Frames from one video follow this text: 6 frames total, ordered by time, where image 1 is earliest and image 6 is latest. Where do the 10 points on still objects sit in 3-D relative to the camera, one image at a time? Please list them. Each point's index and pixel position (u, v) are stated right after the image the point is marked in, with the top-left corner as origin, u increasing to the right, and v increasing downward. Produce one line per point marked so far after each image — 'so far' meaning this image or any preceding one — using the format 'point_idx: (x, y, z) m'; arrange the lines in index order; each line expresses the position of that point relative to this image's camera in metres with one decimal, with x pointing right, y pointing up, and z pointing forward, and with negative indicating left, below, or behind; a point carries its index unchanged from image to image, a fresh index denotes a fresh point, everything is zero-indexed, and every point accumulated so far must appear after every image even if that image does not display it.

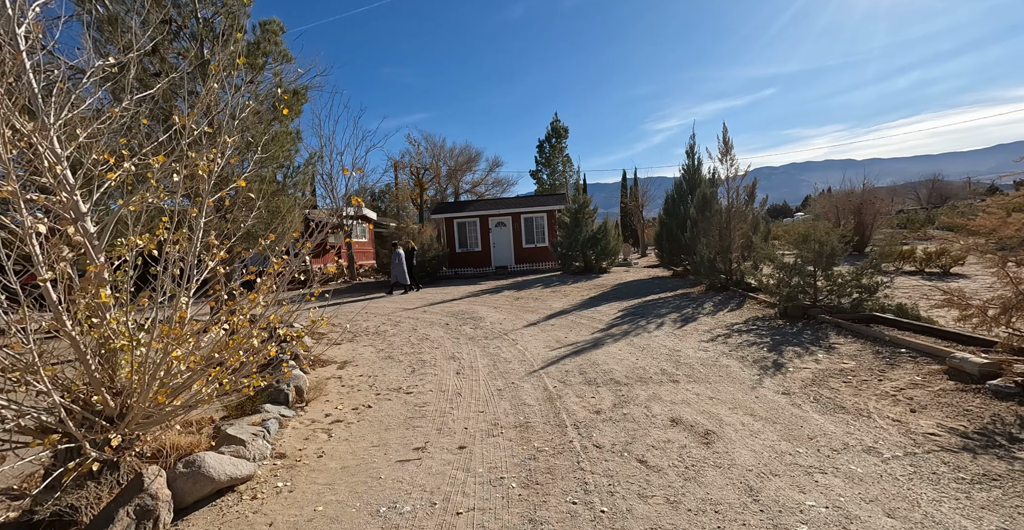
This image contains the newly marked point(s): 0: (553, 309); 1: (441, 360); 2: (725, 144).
0: (+0.9, -1.0, +10.6) m
1: (-1.0, -1.4, +6.7) m
2: (+5.0, +2.8, +10.9) m
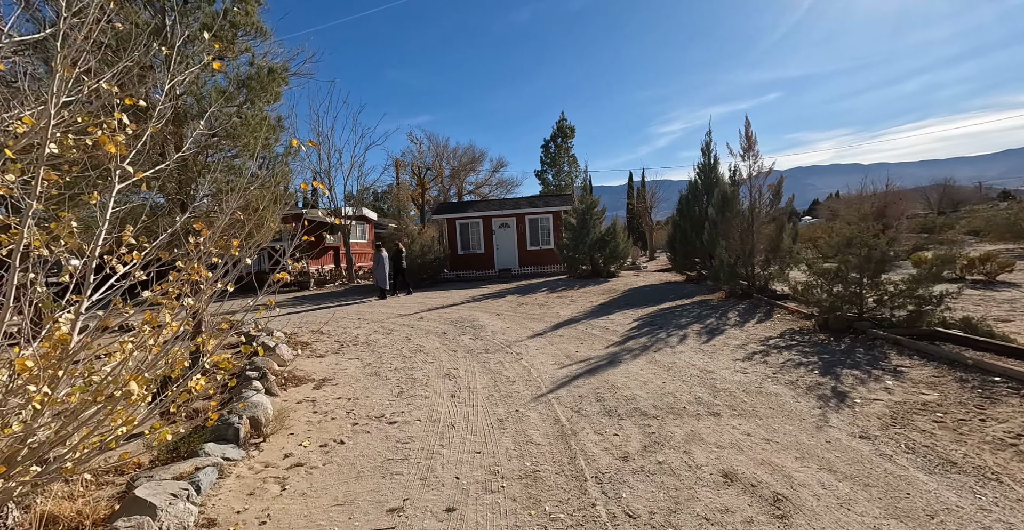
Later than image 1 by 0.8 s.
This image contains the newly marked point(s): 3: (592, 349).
0: (+1.0, -1.1, +9.7) m
1: (-1.0, -1.5, +5.9) m
2: (+5.1, +2.7, +10.1) m
3: (+1.1, -1.2, +6.7) m
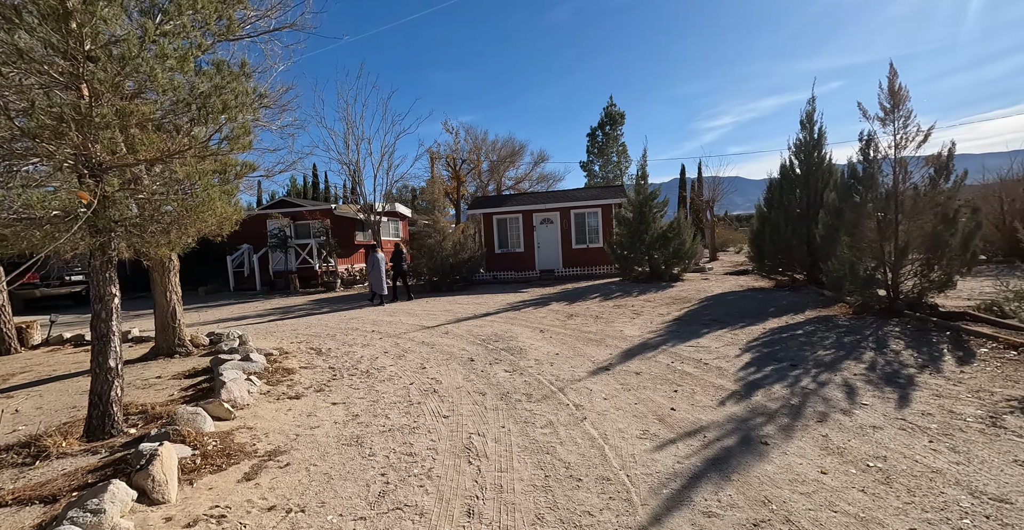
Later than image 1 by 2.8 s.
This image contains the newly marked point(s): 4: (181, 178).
0: (+1.8, -1.2, +7.2) m
1: (-0.5, -1.5, +3.6) m
2: (+5.9, +2.6, +7.2) m
3: (+1.7, -1.3, +4.2) m
4: (-3.8, +1.0, +5.0) m
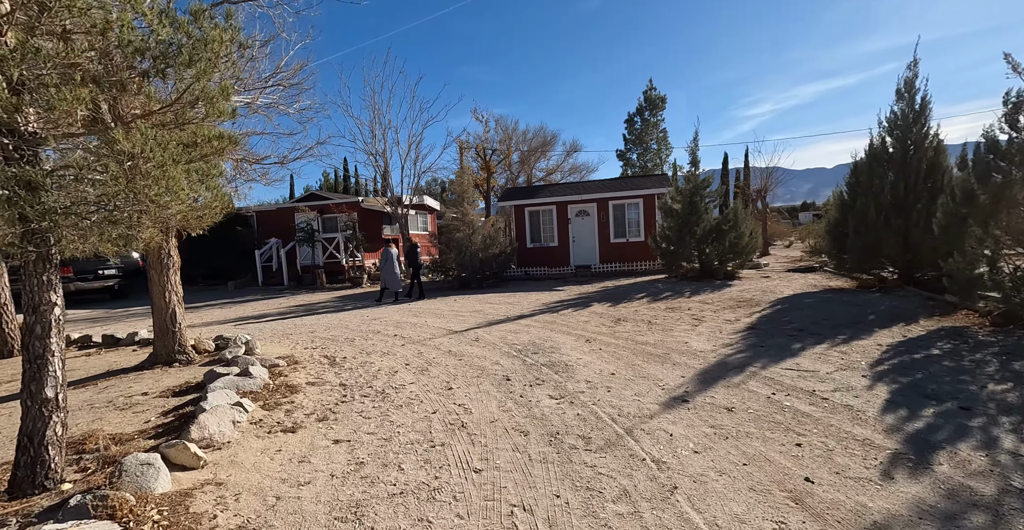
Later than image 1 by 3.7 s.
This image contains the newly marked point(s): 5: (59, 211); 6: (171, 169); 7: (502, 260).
0: (+2.4, -1.1, +5.8) m
1: (-0.2, -1.5, +2.3) m
2: (+6.5, +2.7, +5.5) m
3: (+2.0, -1.3, +2.8) m
4: (-3.4, +1.0, +4.0) m
5: (-3.7, +0.5, +3.9) m
6: (-3.2, +0.9, +4.2) m
7: (-0.4, +0.2, +17.9) m
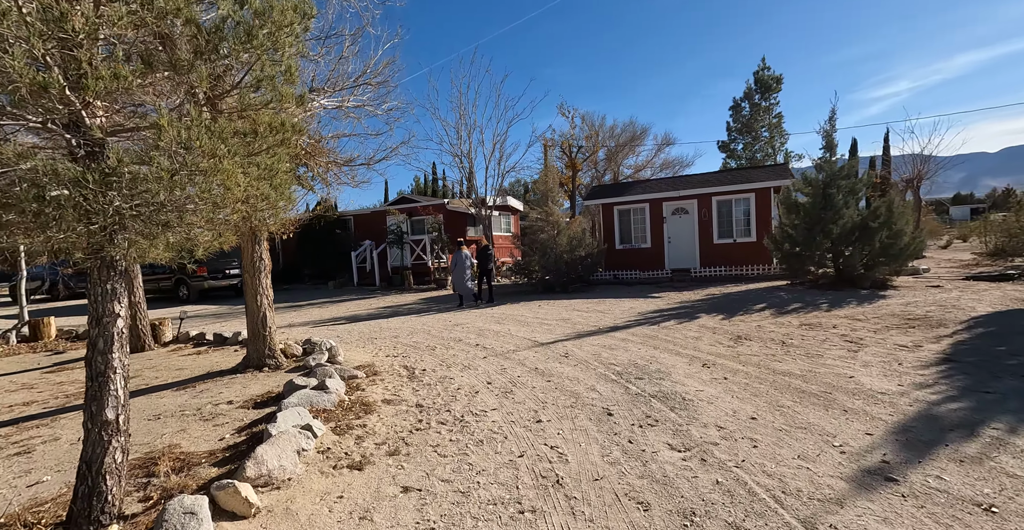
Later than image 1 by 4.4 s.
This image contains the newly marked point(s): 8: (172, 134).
0: (+3.4, -1.2, +4.2) m
1: (+0.3, -1.6, +1.3) m
2: (+7.4, +2.6, +3.2) m
3: (+2.5, -1.4, +1.3) m
4: (-2.6, +0.9, +3.4) m
5: (-2.9, +0.4, +3.4) m
6: (-2.3, +0.8, +3.6) m
7: (+2.8, +0.1, +16.7) m
8: (-2.5, +0.9, +3.4) m
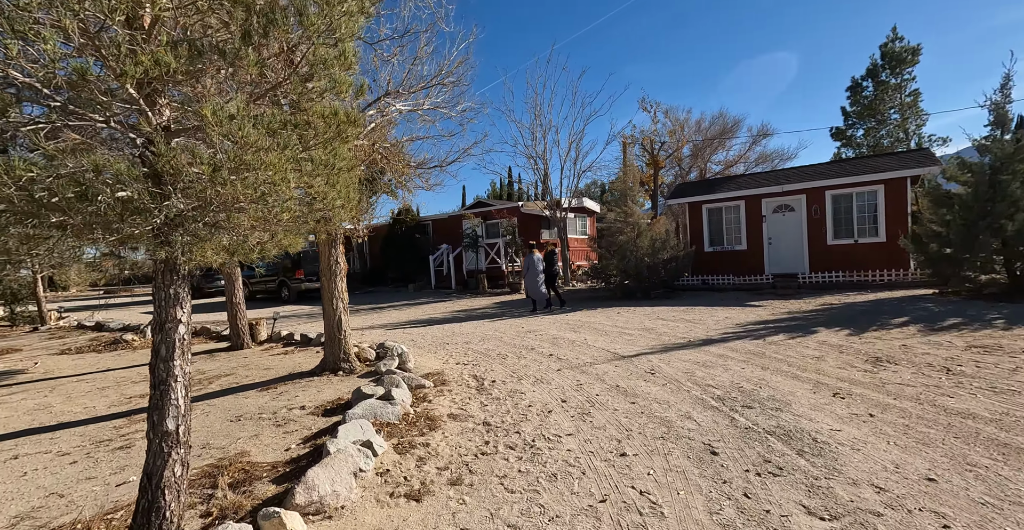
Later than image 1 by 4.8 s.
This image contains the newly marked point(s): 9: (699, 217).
0: (+3.9, -1.3, +2.8) m
1: (+0.4, -1.6, +0.4) m
2: (+7.7, +2.5, +1.2) m
3: (+2.6, -1.4, +0.1) m
4: (-2.1, +0.9, +3.0) m
5: (-2.4, +0.4, +3.1) m
6: (-1.8, +0.8, +3.2) m
7: (+5.4, 0.0, +15.2) m
8: (-2.0, +0.9, +3.0) m
9: (+6.7, +1.7, +16.5) m
